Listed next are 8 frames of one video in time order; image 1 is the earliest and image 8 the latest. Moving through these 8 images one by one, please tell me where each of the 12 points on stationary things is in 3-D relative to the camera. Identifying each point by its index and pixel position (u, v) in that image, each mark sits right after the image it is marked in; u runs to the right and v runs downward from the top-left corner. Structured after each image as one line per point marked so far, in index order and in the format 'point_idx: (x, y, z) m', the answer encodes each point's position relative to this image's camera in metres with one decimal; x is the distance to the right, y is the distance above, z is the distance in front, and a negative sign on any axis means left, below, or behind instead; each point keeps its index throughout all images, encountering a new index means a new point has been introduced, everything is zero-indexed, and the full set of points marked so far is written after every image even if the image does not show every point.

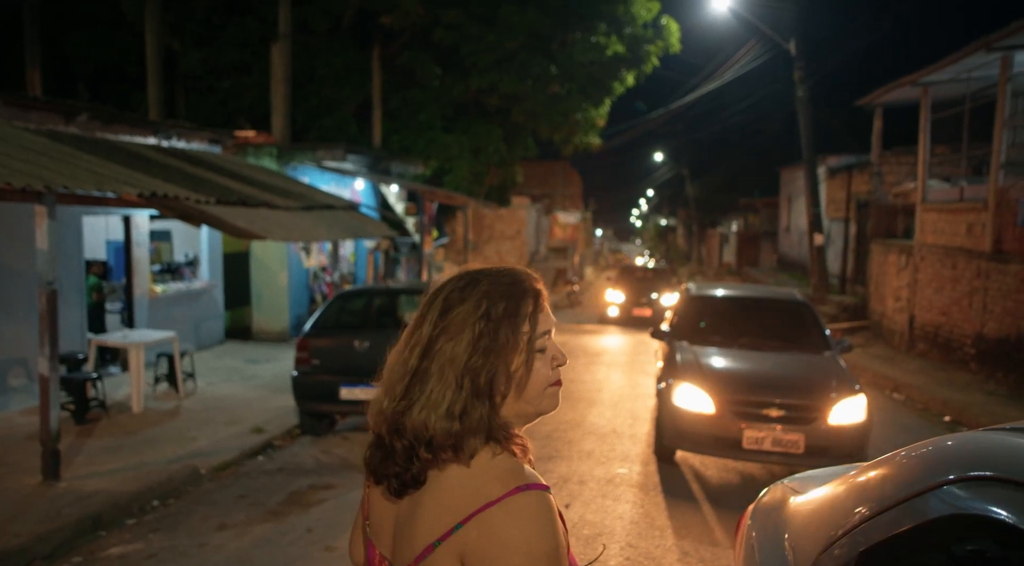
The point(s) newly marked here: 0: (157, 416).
0: (-3.6, -1.4, +9.1) m
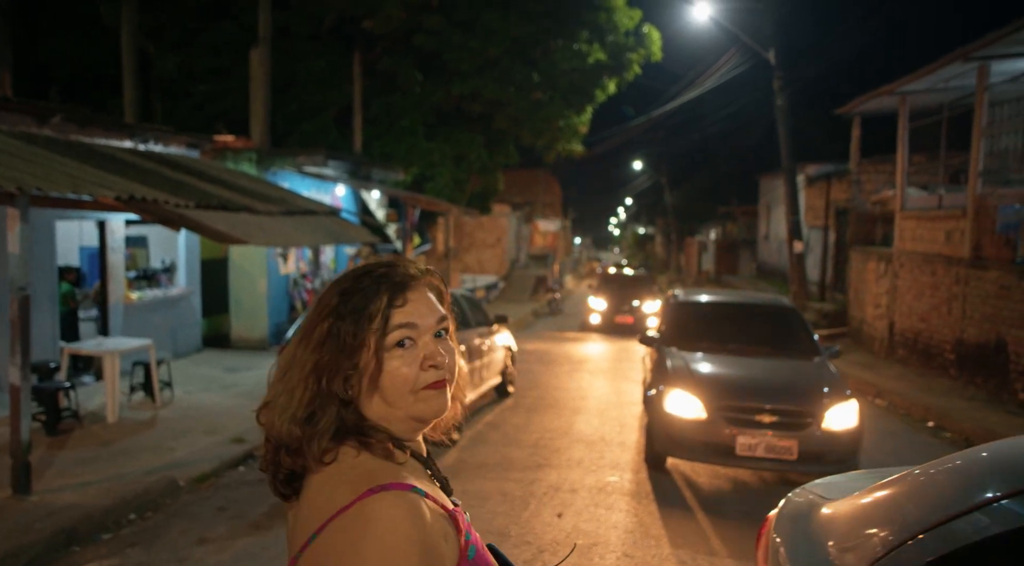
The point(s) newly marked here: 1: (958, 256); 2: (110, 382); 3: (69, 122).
0: (-3.8, -1.4, +8.9) m
1: (+7.1, +0.4, +14.2) m
2: (-4.0, -1.0, +8.9) m
3: (-5.0, +1.8, +10.1) m
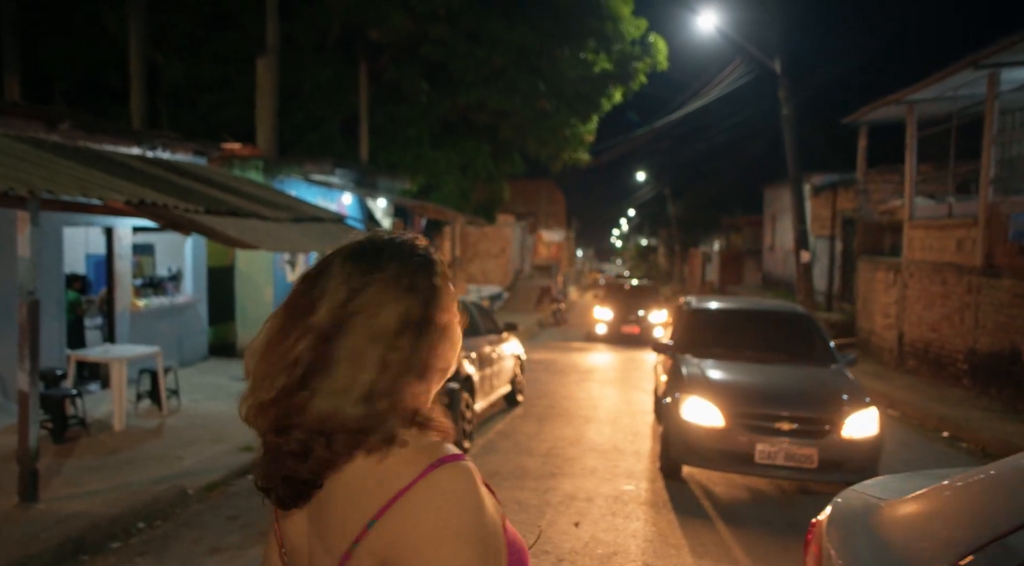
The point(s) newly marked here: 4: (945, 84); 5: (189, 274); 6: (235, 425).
0: (-3.7, -1.5, +8.8) m
1: (+7.2, +0.3, +14.1) m
2: (-3.9, -1.1, +8.8) m
3: (-4.9, +1.7, +10.0) m
4: (+7.4, +3.4, +15.2) m
5: (-4.6, +0.1, +12.7) m
6: (-2.8, -1.5, +9.2) m
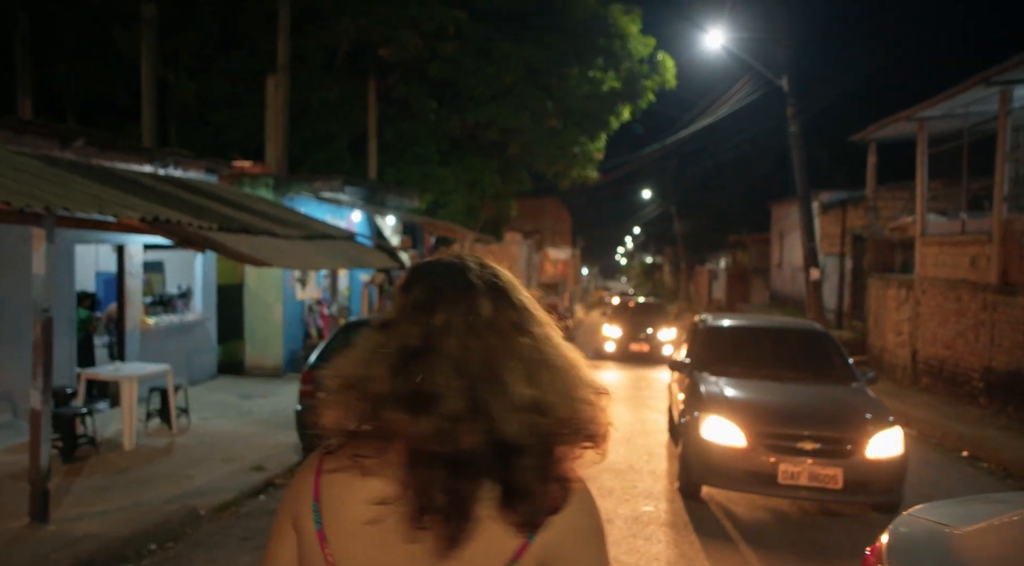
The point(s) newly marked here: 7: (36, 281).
0: (-3.5, -1.7, +8.7) m
1: (+7.4, 0.0, +14.0) m
2: (-3.8, -1.2, +8.7) m
3: (-4.7, +1.5, +10.0) m
4: (+7.5, +3.1, +15.2) m
5: (-4.4, -0.1, +12.6) m
6: (-2.7, -1.6, +9.1) m
7: (-3.3, 0.0, +6.2) m
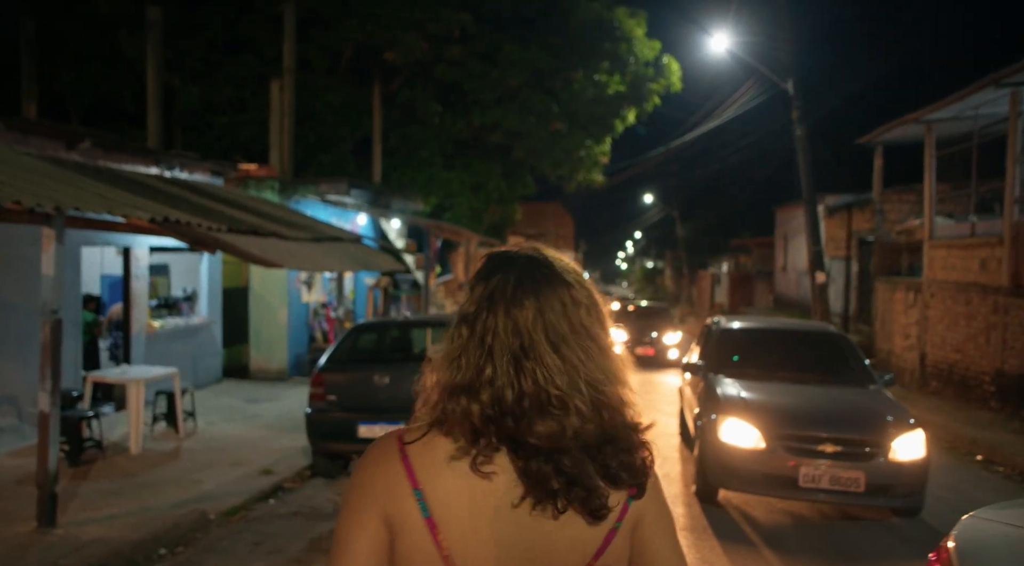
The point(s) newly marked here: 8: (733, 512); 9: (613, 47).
0: (-3.4, -1.7, +8.6) m
1: (+7.5, 0.0, +13.9) m
2: (-3.6, -1.2, +8.6) m
3: (-4.6, +1.5, +9.9) m
4: (+7.6, +3.0, +15.1) m
5: (-4.3, -0.2, +12.5) m
6: (-2.6, -1.7, +9.0) m
7: (-3.2, 0.0, +6.1) m
8: (+1.7, -1.7, +6.7) m
9: (+2.0, +4.7, +17.9) m
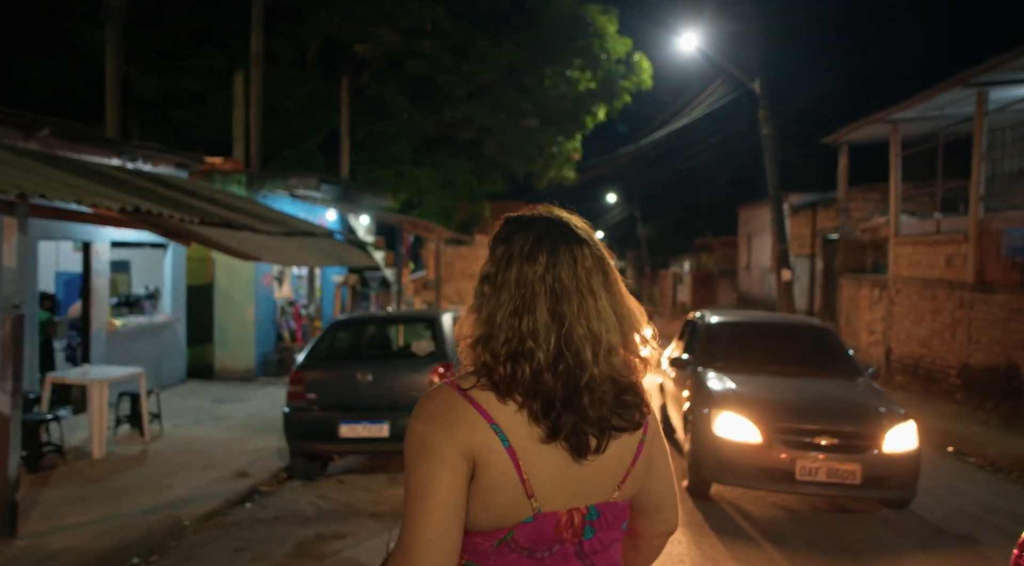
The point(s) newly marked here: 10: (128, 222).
0: (-3.6, -1.6, +8.2) m
1: (+7.0, 0.0, +14.0) m
2: (-3.8, -1.2, +8.2) m
3: (-4.8, +1.5, +9.5) m
4: (+7.2, +3.1, +15.3) m
5: (-4.7, -0.1, +12.1) m
6: (-2.8, -1.6, +8.7) m
7: (-3.3, +0.1, +5.8) m
8: (+1.6, -1.7, +6.6) m
9: (+1.4, +4.8, +17.8) m
10: (-3.1, +0.5, +7.2) m
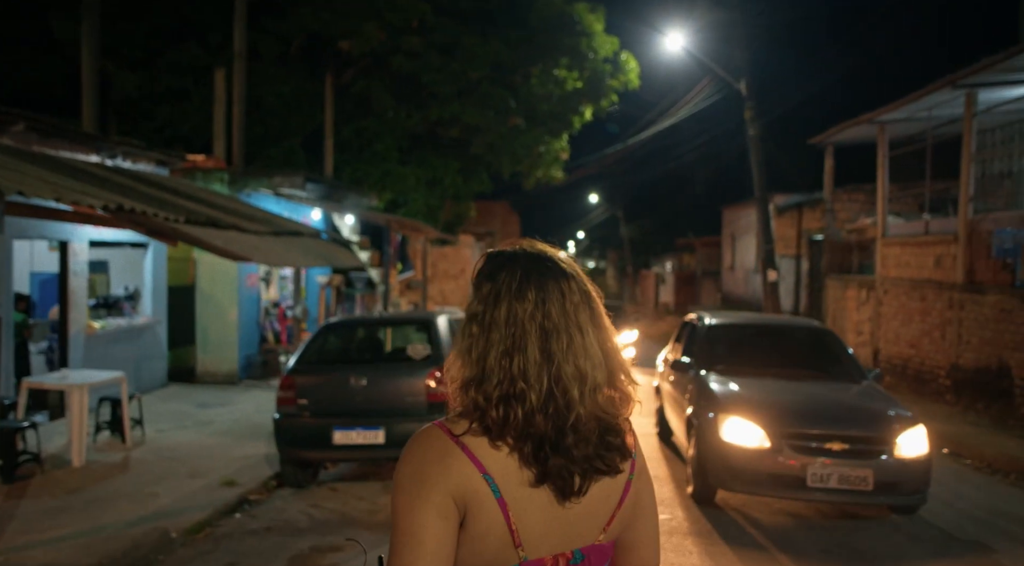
0: (-3.6, -1.6, +7.9) m
1: (+6.9, 0.0, +14.0) m
2: (-3.8, -1.2, +7.9) m
3: (-4.9, +1.5, +9.2) m
4: (+6.9, +3.1, +15.2) m
5: (-4.8, -0.1, +11.8) m
6: (-2.8, -1.6, +8.4) m
7: (-3.2, 0.0, +5.5) m
8: (+1.6, -1.7, +6.4) m
9: (+1.2, +4.7, +17.6) m
10: (-3.1, +0.5, +6.9) m
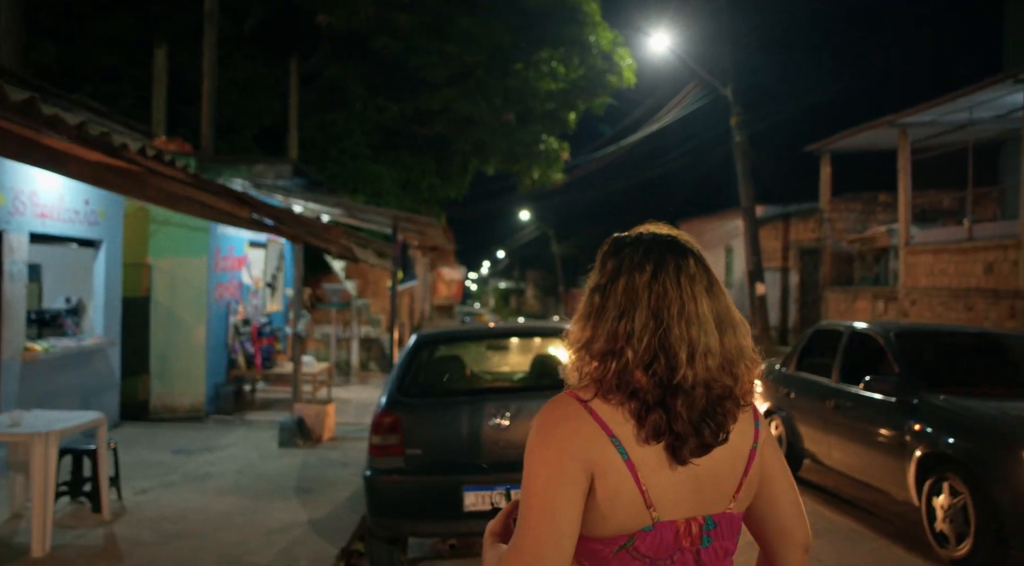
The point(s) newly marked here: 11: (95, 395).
0: (-2.6, -1.6, +5.4) m
1: (+7.1, -0.1, +12.7) m
2: (-2.8, -1.2, +5.4) m
3: (-4.0, +1.5, +6.6) m
4: (+7.0, +2.9, +14.0) m
5: (-4.2, -0.2, +9.2) m
6: (-1.9, -1.6, +6.0) m
7: (-1.9, +0.1, +3.1) m
8: (+2.7, -1.6, +4.5) m
9: (+1.0, +4.5, +15.7) m
10: (-2.0, +0.5, +4.5) m
11: (-4.2, -1.1, +9.0) m
